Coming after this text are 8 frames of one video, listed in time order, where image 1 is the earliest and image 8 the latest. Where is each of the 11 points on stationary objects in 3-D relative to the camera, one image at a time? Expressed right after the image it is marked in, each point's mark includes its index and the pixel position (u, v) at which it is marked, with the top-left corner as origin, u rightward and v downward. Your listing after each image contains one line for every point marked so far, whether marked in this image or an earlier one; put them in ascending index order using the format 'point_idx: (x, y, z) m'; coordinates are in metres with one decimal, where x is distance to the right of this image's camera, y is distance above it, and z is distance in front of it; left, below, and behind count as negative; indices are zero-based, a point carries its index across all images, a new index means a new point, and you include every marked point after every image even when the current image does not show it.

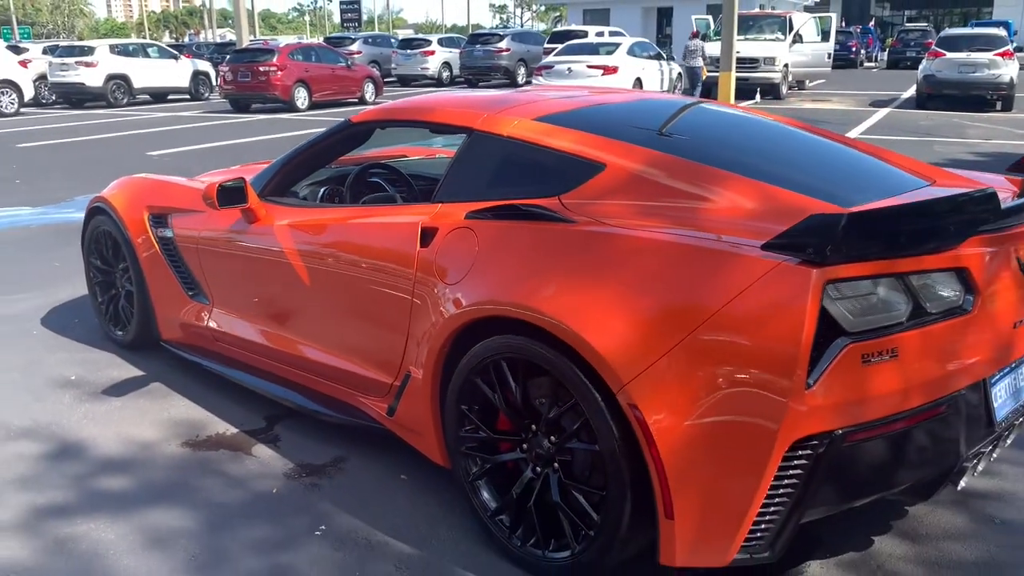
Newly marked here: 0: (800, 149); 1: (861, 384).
0: (+1.1, +0.5, +3.6) m
1: (+0.9, -0.3, +2.4) m
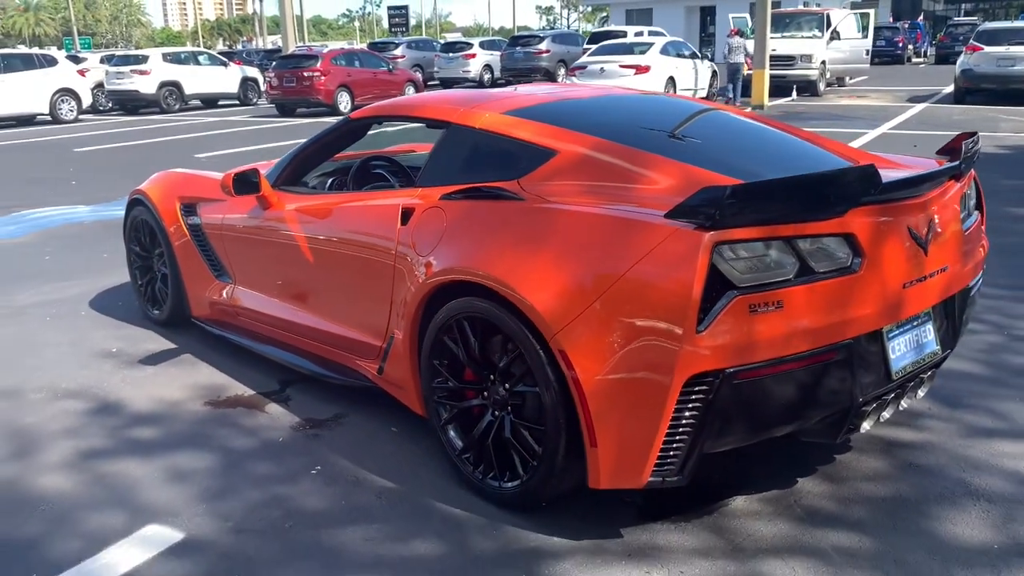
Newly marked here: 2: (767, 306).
0: (+1.0, +0.7, +4.0) m
1: (+0.7, -0.1, +2.8) m
2: (+0.8, -0.1, +2.8) m
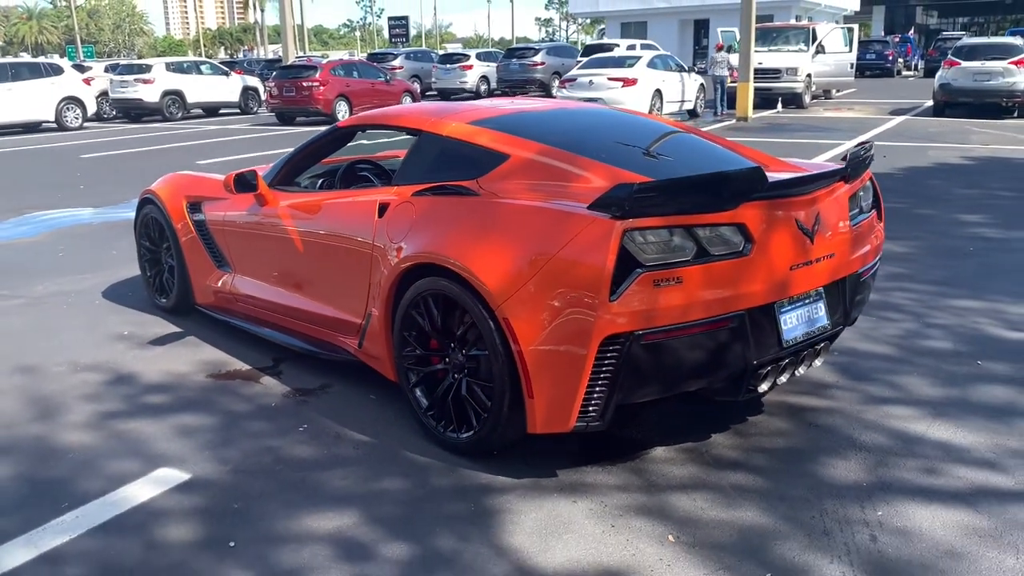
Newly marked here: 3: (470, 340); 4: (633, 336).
0: (+0.8, +0.7, +4.7) m
1: (+0.5, 0.0, +3.4) m
2: (+0.6, 0.0, +3.5) m
3: (-0.2, -0.2, +3.9) m
4: (+0.5, -0.2, +3.4) m
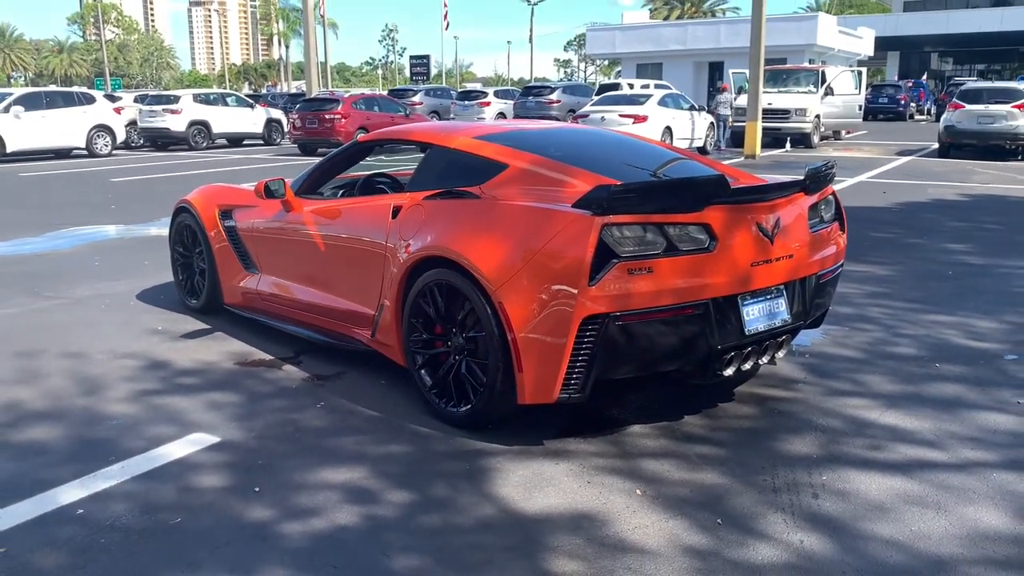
0: (+0.8, +0.7, +5.2) m
1: (+0.5, 0.0, +4.0) m
2: (+0.6, +0.1, +4.0) m
3: (-0.2, -0.2, +4.4) m
4: (+0.4, -0.1, +4.0) m
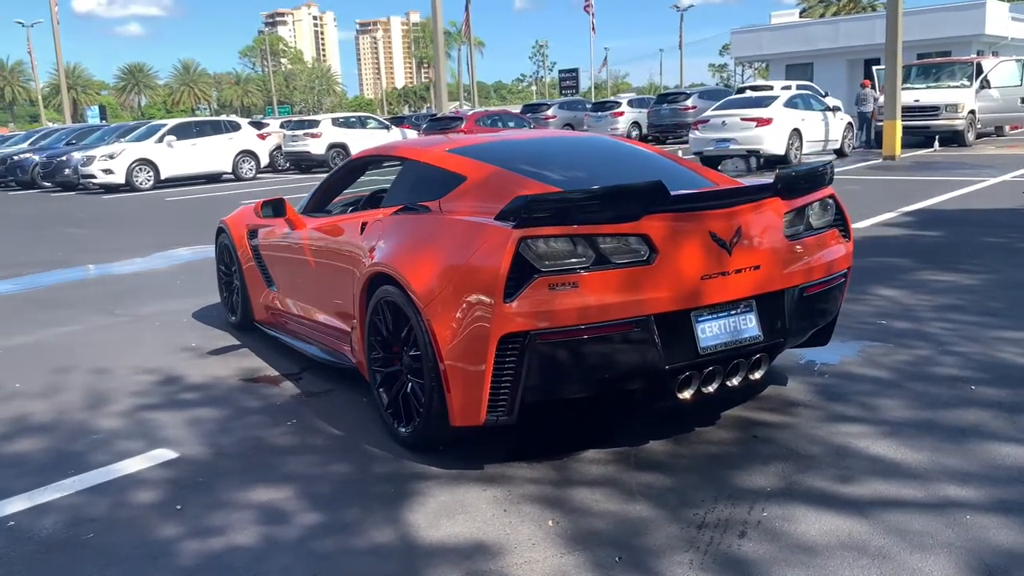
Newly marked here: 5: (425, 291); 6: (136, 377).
0: (+0.7, +0.6, +4.9) m
1: (+0.1, -0.1, +3.7) m
2: (+0.2, 0.0, +3.8) m
3: (-0.5, -0.3, +4.3) m
4: (+0.1, -0.2, +3.7) m
5: (-0.4, 0.0, +4.1) m
6: (-2.5, -0.6, +6.0) m
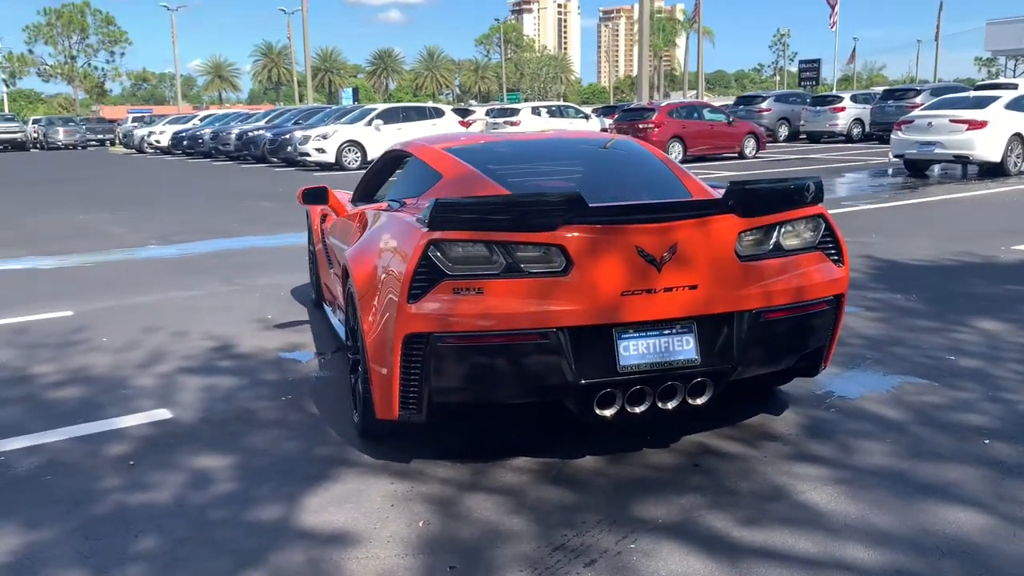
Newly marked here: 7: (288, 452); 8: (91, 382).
0: (+0.6, +0.6, +4.7) m
1: (-0.3, -0.1, +3.8) m
2: (-0.2, 0.0, +3.8) m
3: (-0.7, -0.2, +4.5) m
4: (-0.3, -0.2, +3.8) m
5: (-0.7, 0.0, +4.2) m
6: (-2.3, -0.4, +6.6) m
7: (-1.1, -0.8, +4.4) m
8: (-2.6, -0.6, +5.6) m
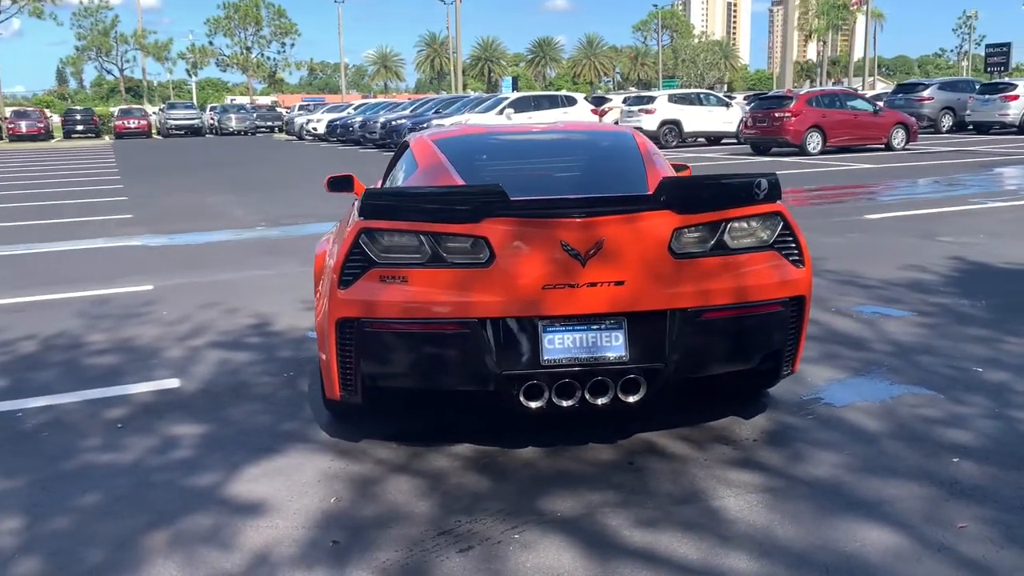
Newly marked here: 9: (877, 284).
0: (+0.4, +0.6, +4.7) m
1: (-0.6, 0.0, +3.9) m
2: (-0.5, 0.0, +3.9) m
3: (-0.9, -0.1, +4.7) m
4: (-0.7, -0.2, +3.9) m
5: (-0.9, +0.1, +4.4) m
6: (-2.1, -0.3, +7.1) m
7: (-1.3, -0.7, +4.7) m
8: (-2.6, -0.4, +6.1) m
9: (+3.1, 0.0, +7.7) m
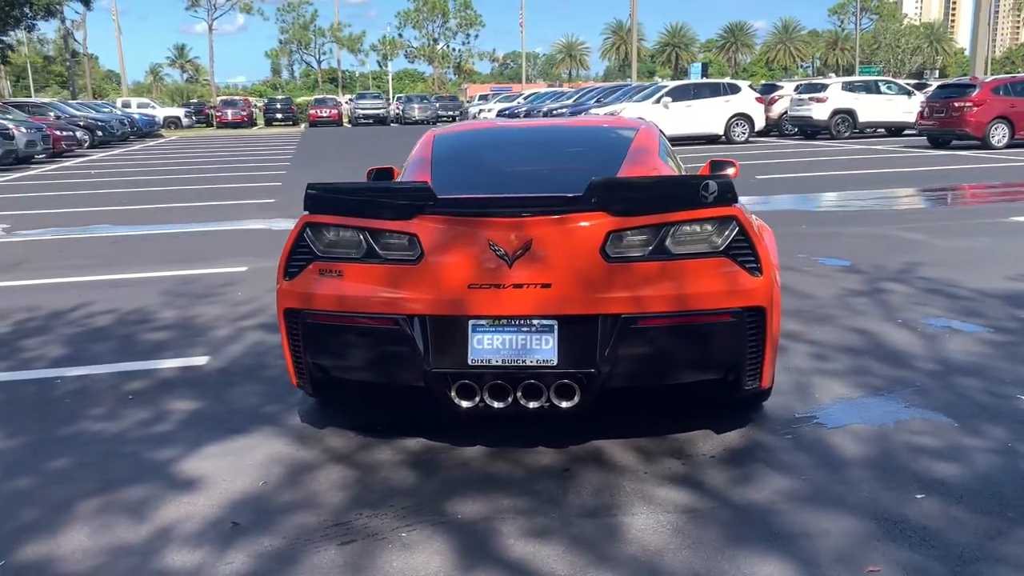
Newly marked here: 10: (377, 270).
0: (+0.3, +0.6, +4.6) m
1: (-0.9, 0.0, +4.0) m
2: (-0.8, +0.1, +4.0) m
3: (-1.0, -0.1, +4.9) m
4: (-0.9, -0.1, +4.1) m
5: (-1.1, +0.1, +4.6) m
6: (-1.7, -0.1, +7.4) m
7: (-1.5, -0.6, +5.0) m
8: (-2.4, -0.3, +6.6) m
9: (+3.5, -0.1, +7.0) m
10: (-0.6, +0.1, +3.9) m
